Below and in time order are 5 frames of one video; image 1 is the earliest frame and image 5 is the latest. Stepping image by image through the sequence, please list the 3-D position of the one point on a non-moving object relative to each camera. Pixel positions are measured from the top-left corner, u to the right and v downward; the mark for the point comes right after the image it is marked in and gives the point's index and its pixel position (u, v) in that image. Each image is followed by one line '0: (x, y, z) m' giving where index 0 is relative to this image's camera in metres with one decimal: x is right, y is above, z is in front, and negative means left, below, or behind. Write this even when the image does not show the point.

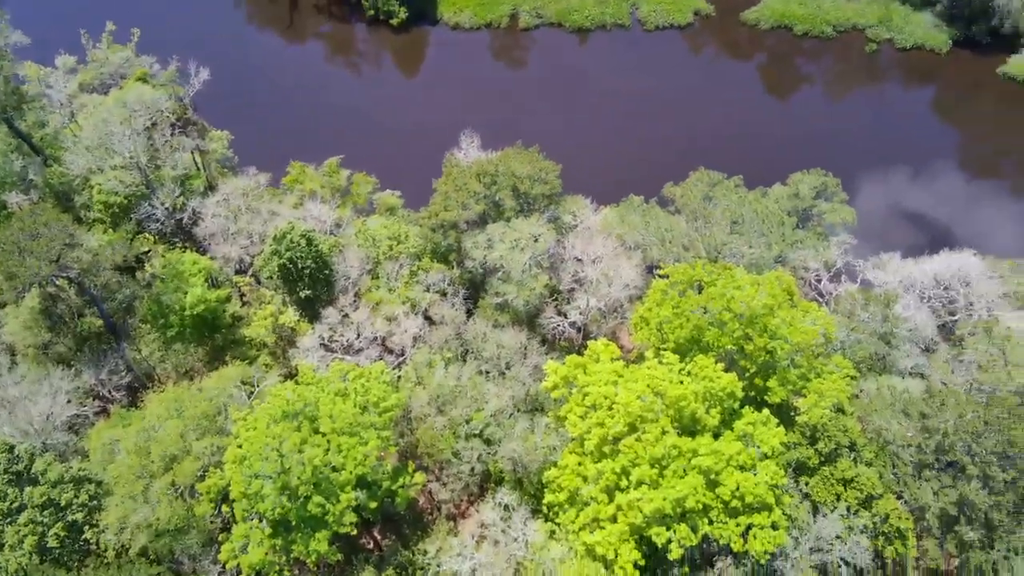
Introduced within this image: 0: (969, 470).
0: (+11.4, -4.5, +19.5) m
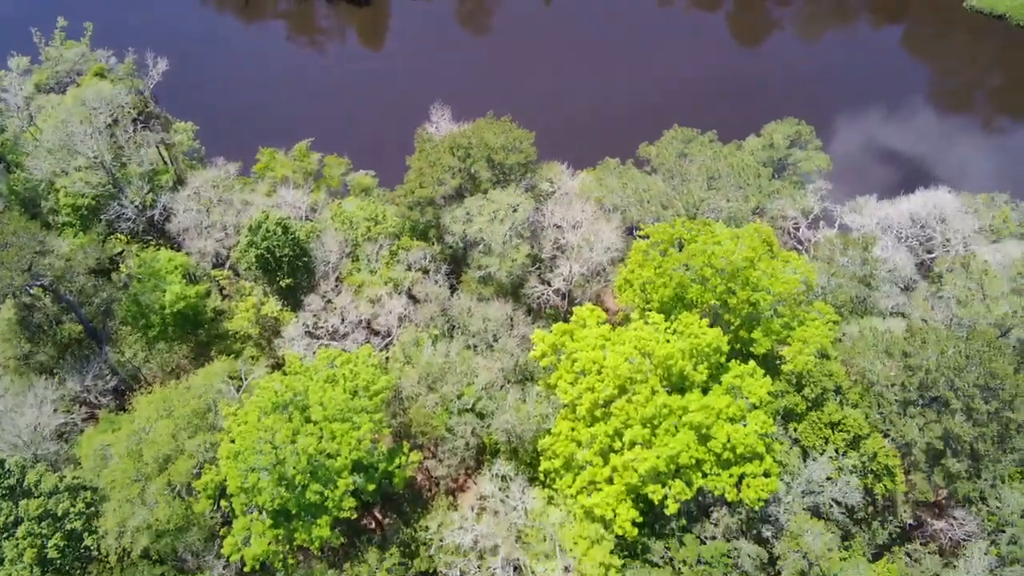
0: (+11.2, -3.0, +19.8) m
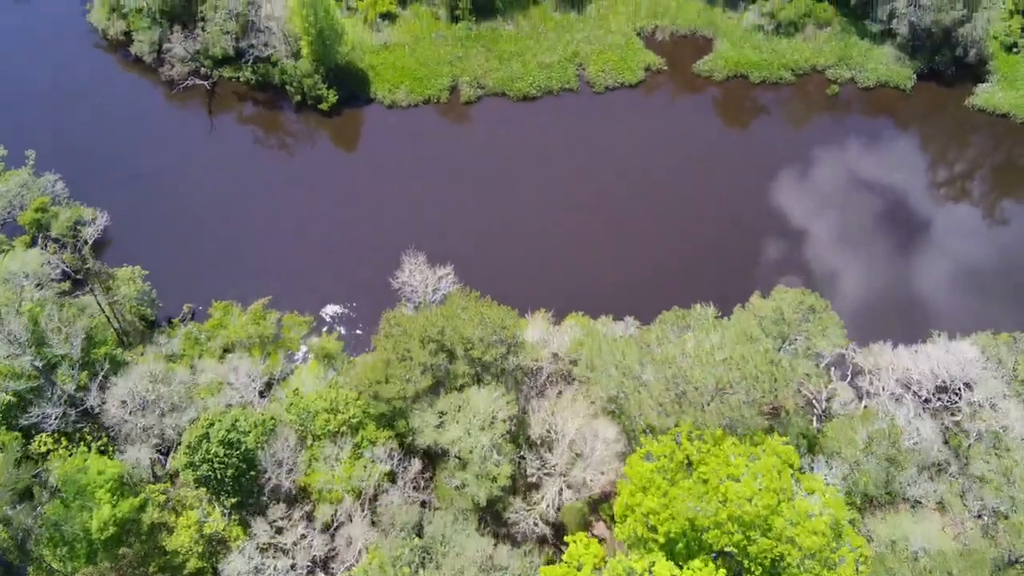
0: (+10.8, -8.5, +16.7) m
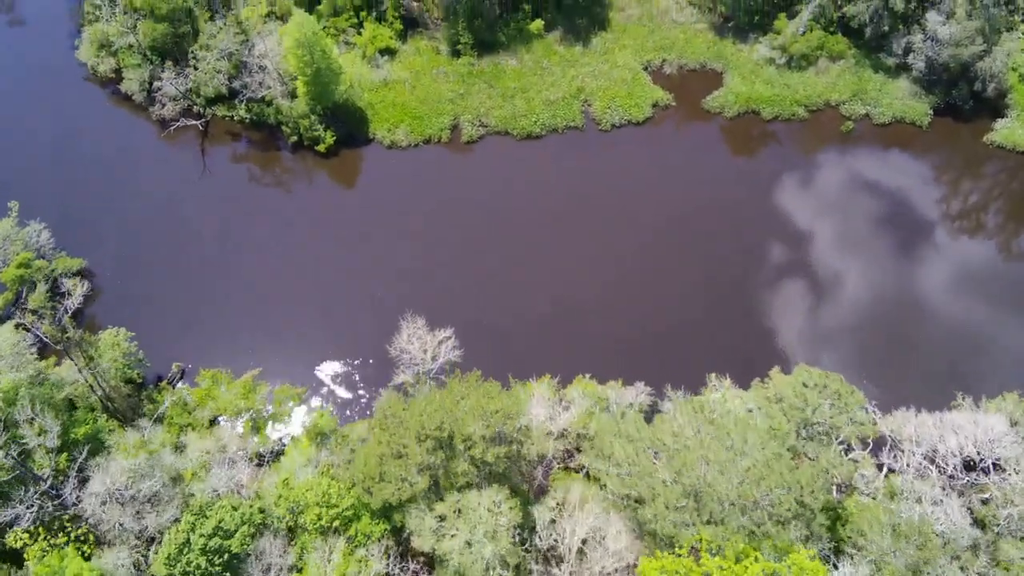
0: (+10.9, -10.9, +15.2) m
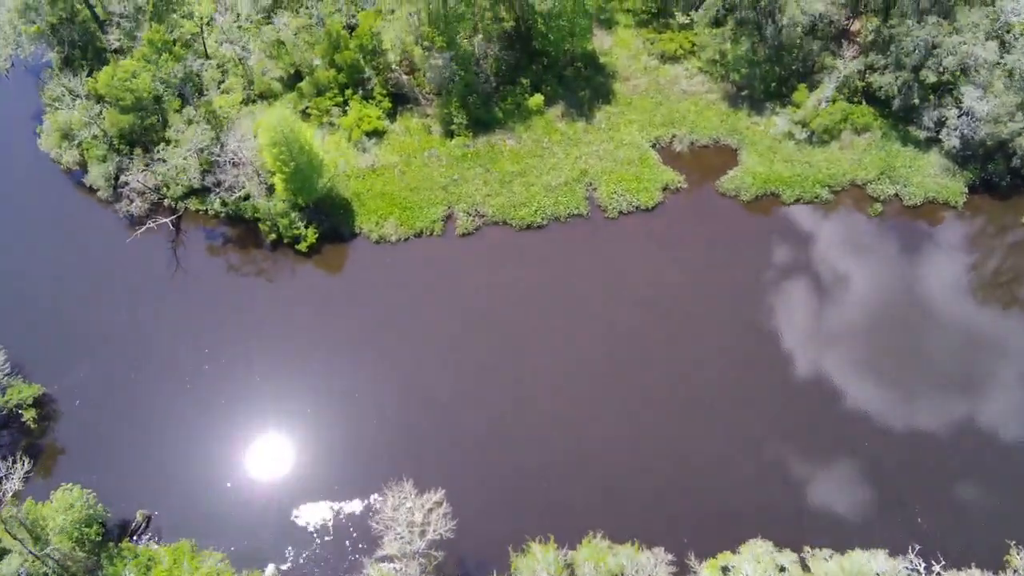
0: (+11.0, -16.0, +12.0) m
